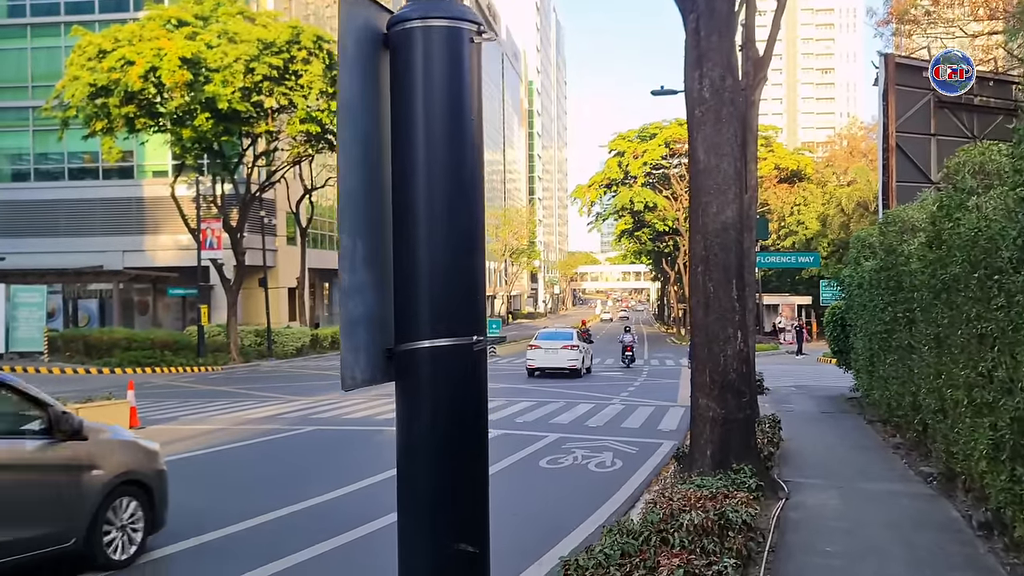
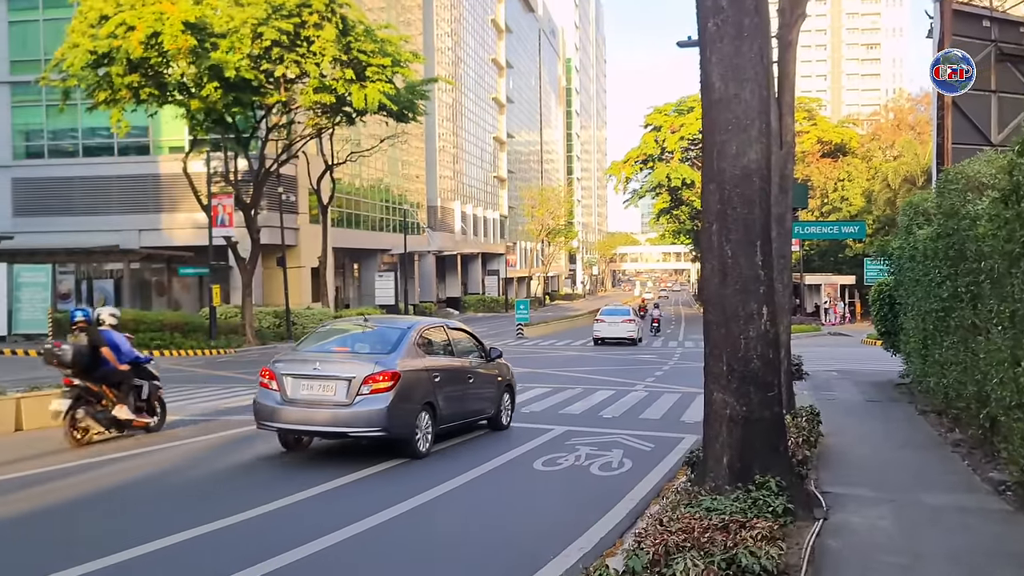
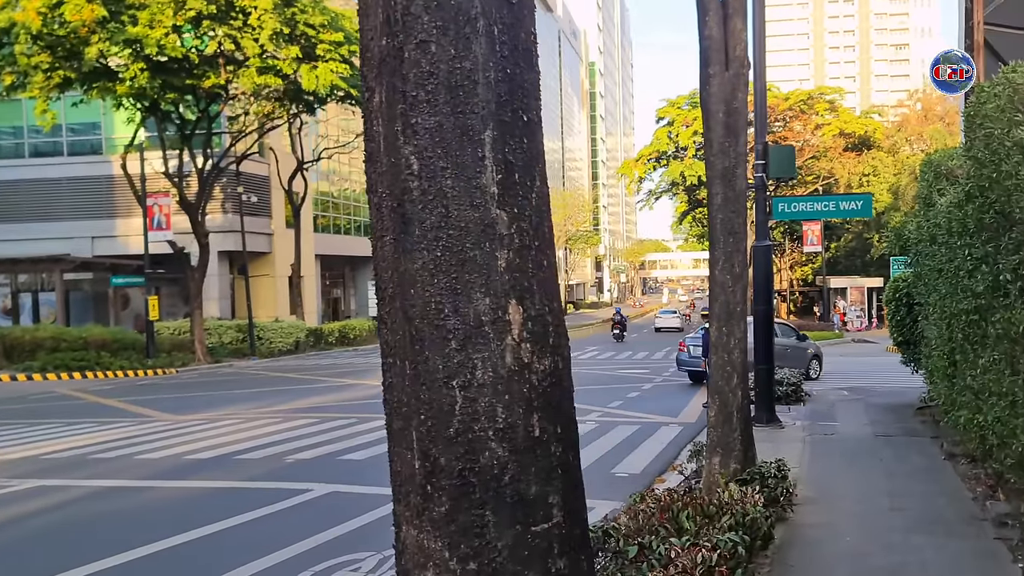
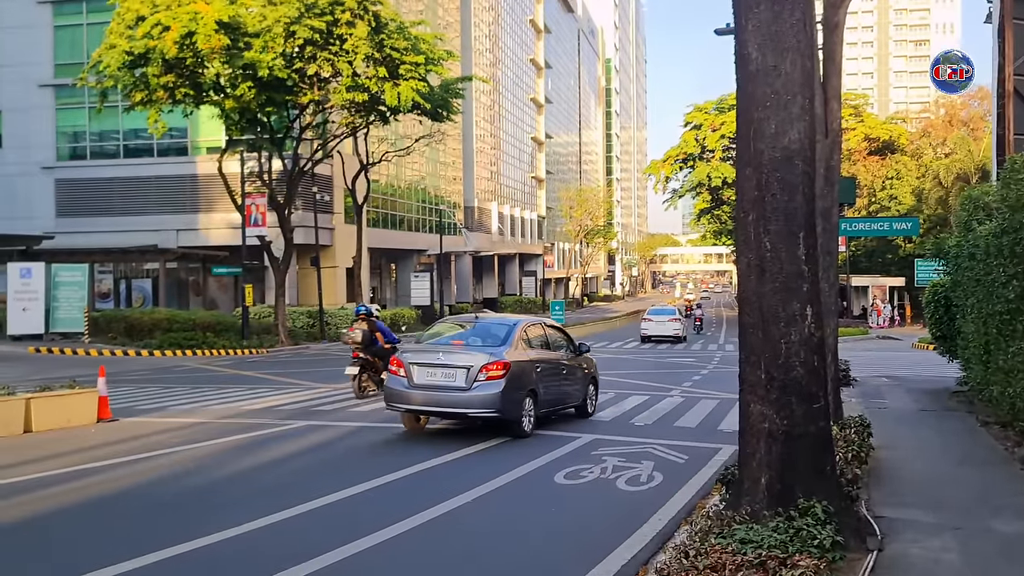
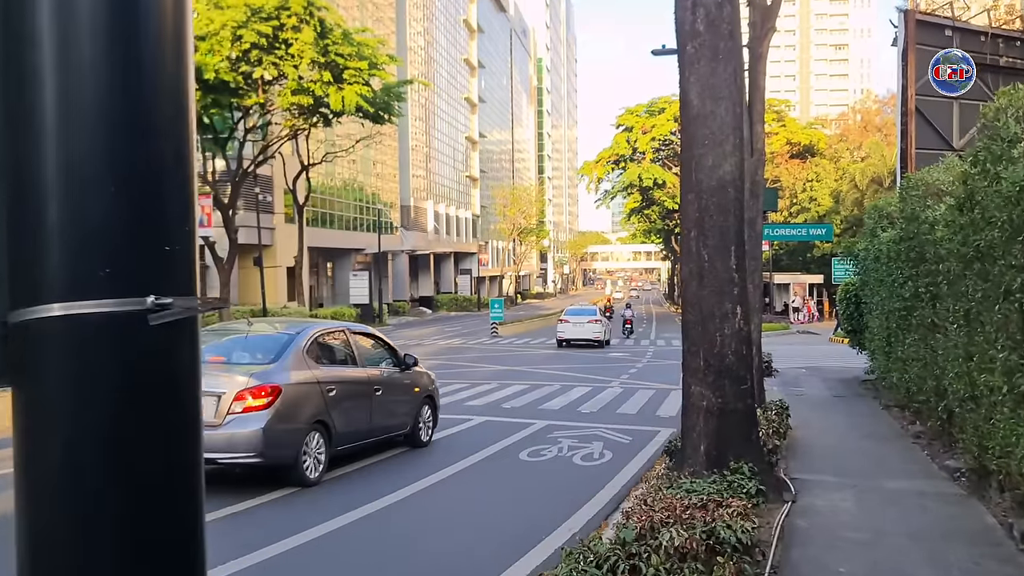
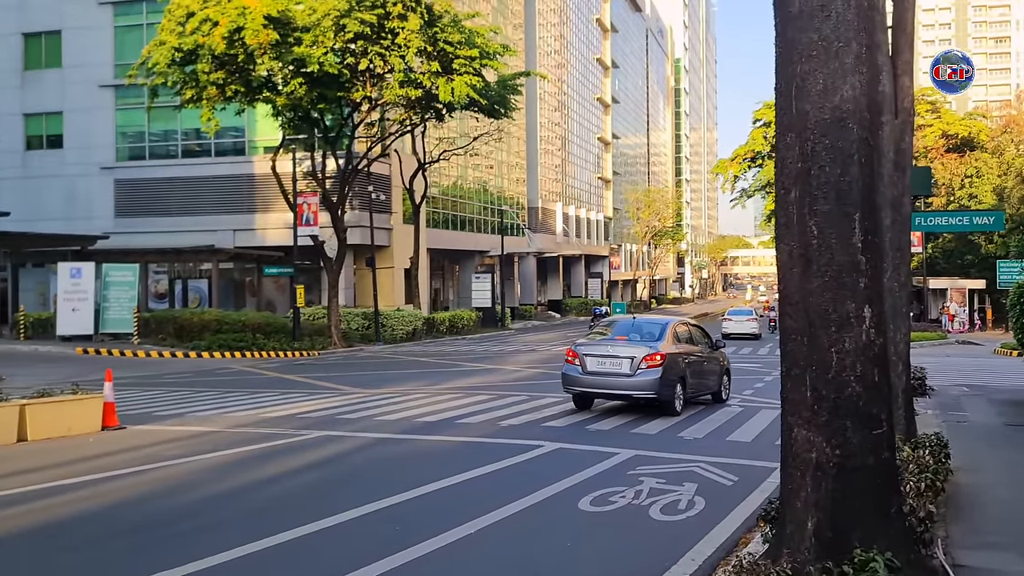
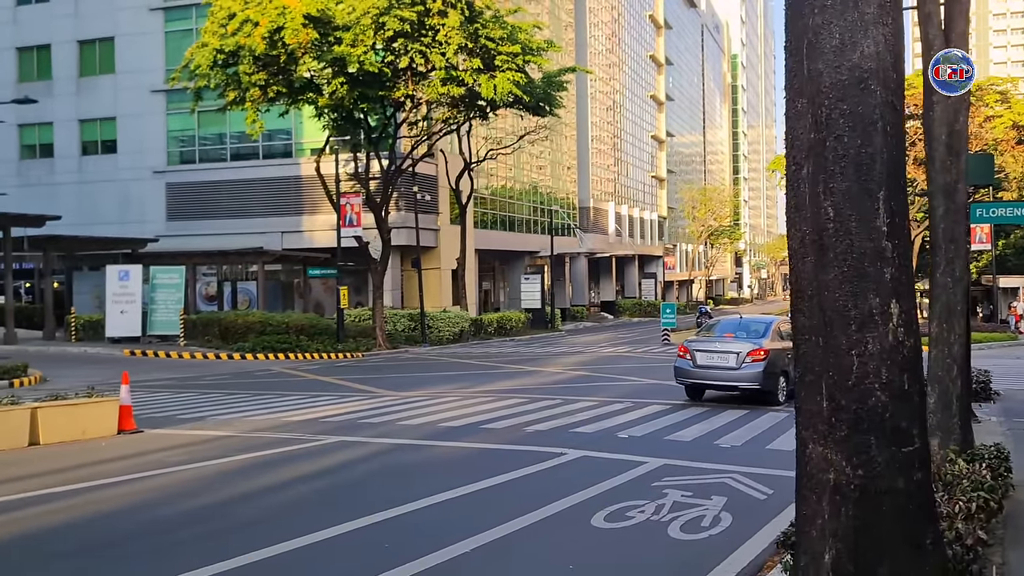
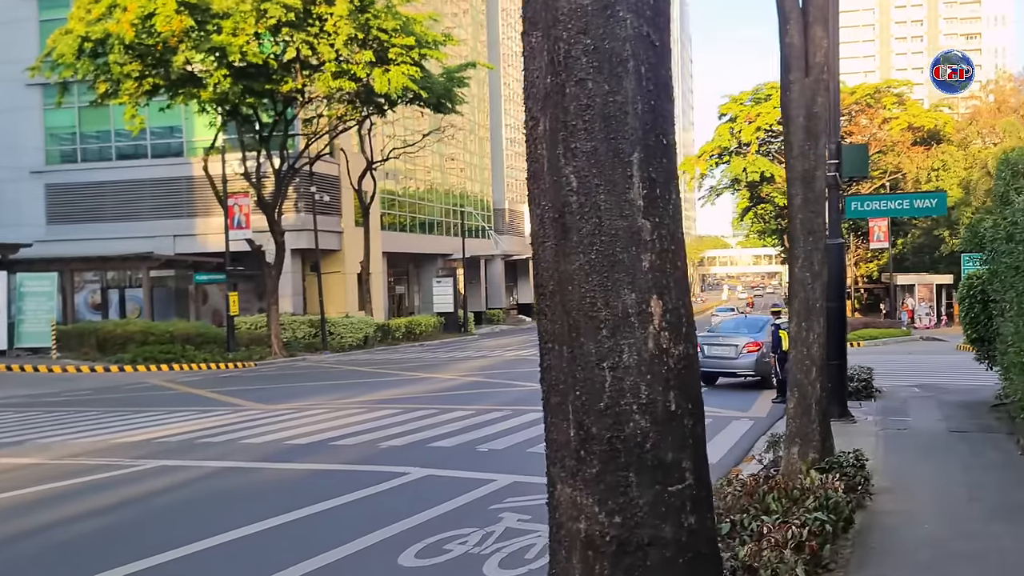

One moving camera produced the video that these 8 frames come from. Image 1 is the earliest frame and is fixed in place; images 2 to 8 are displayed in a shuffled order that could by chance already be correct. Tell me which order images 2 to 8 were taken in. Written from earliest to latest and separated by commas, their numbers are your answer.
5, 2, 4, 6, 7, 8, 3
